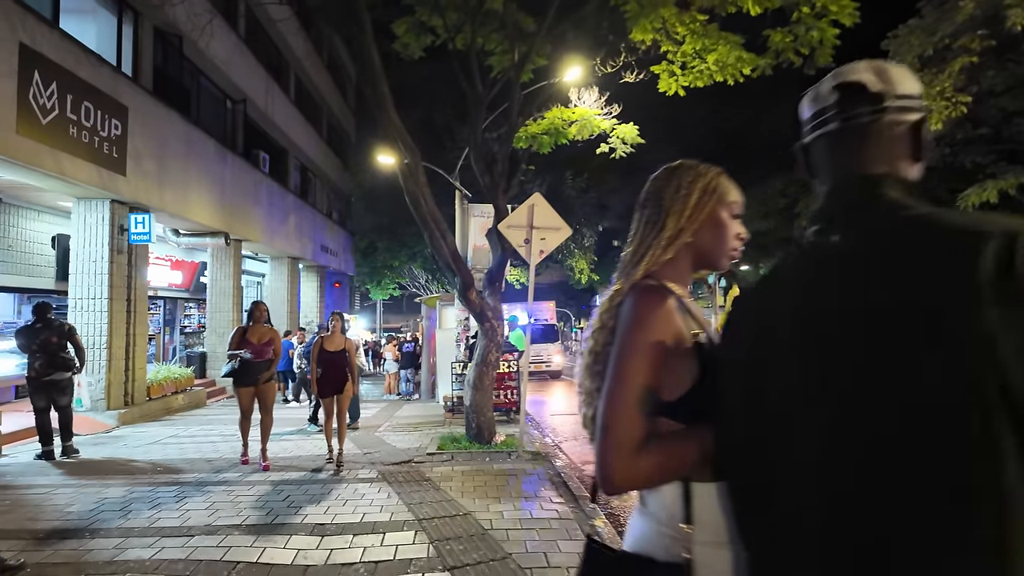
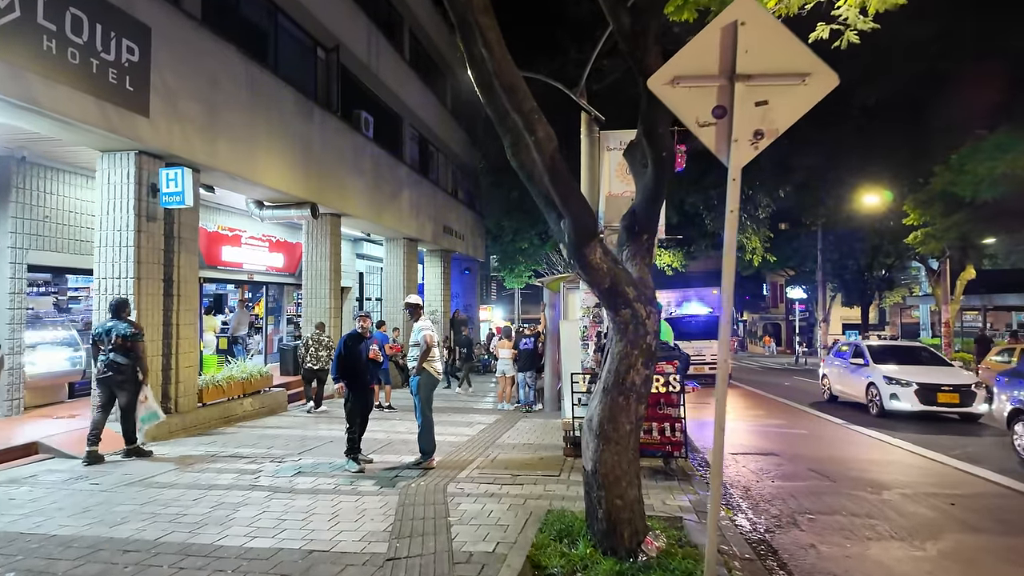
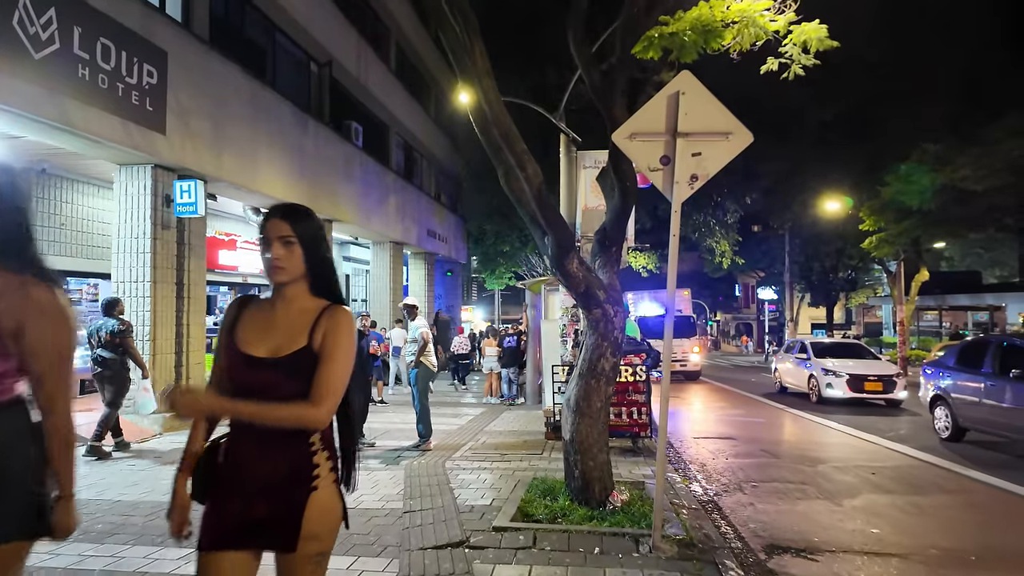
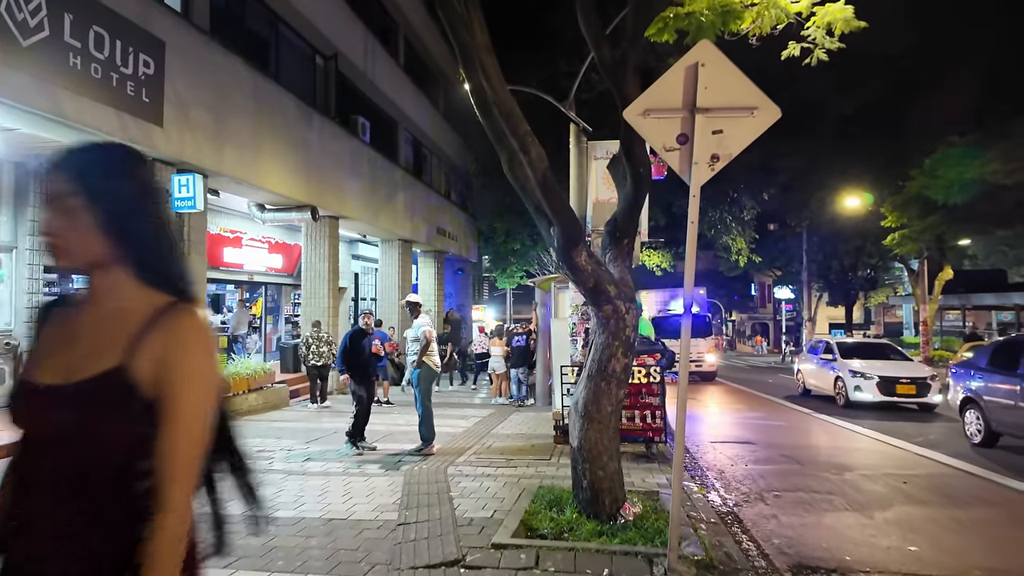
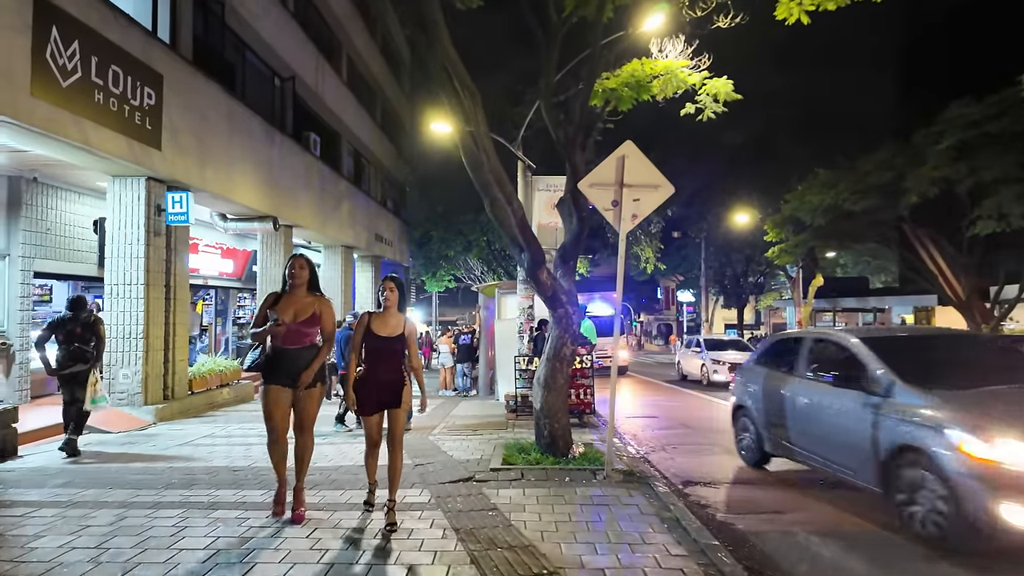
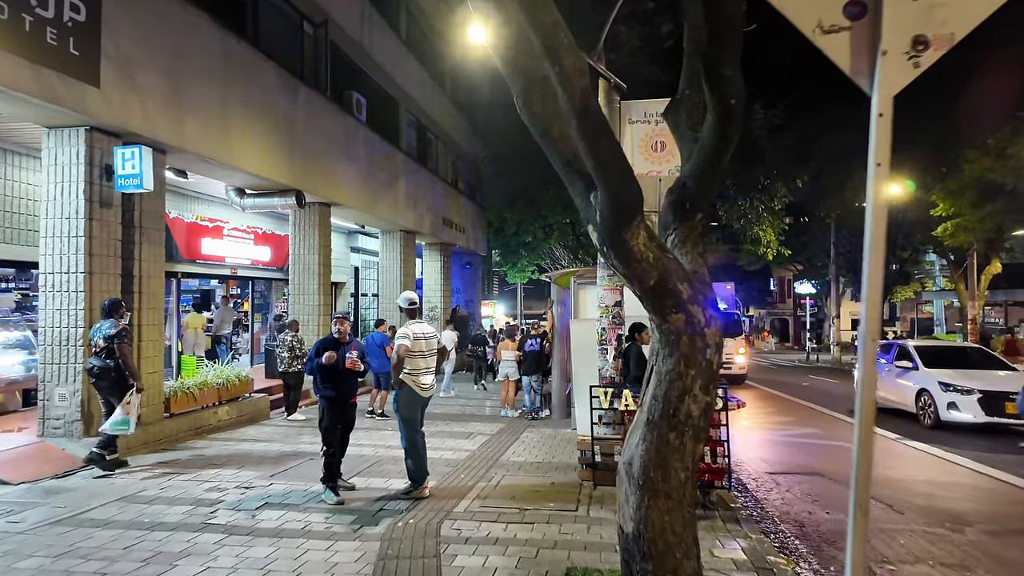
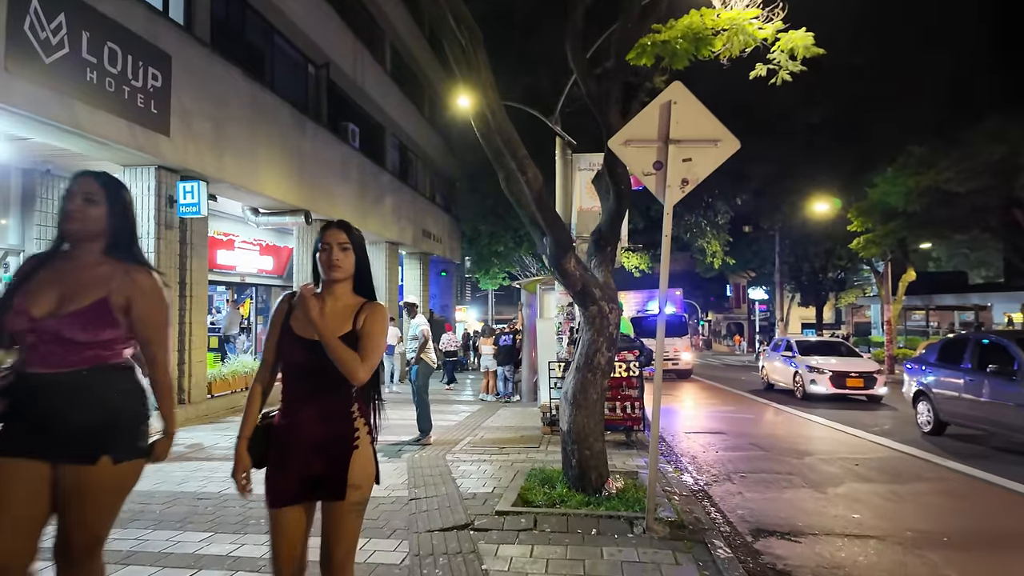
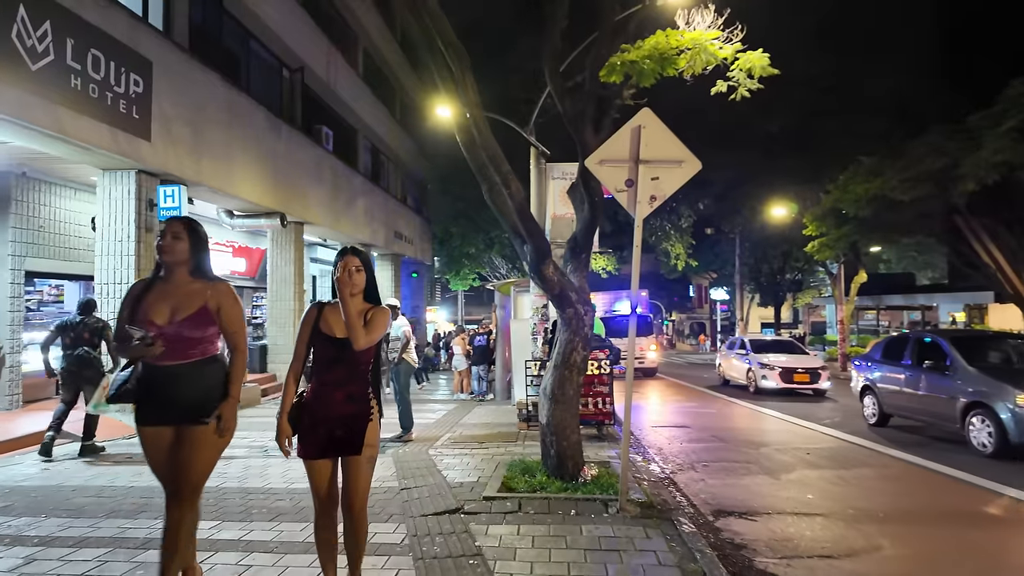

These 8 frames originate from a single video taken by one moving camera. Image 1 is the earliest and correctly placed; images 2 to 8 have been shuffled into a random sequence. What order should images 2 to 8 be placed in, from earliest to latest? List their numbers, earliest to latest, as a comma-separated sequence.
5, 8, 7, 3, 4, 2, 6
